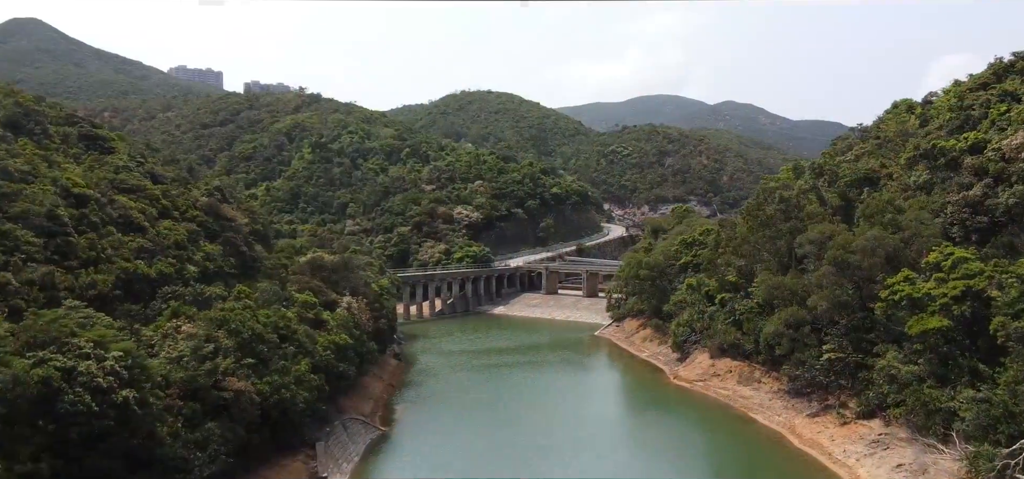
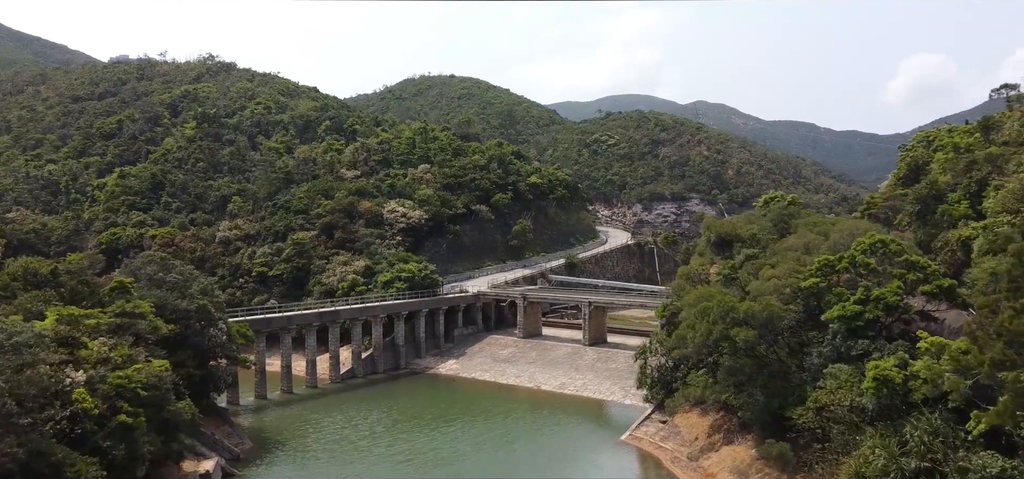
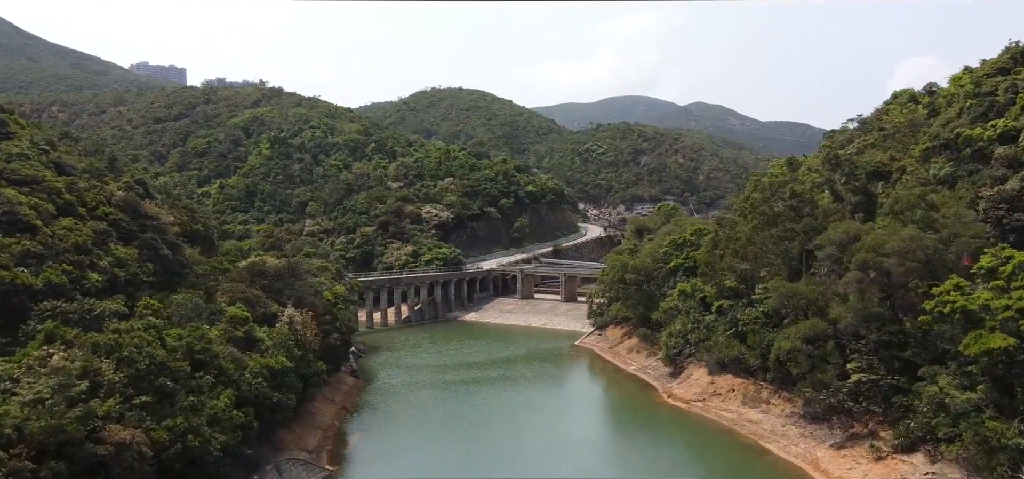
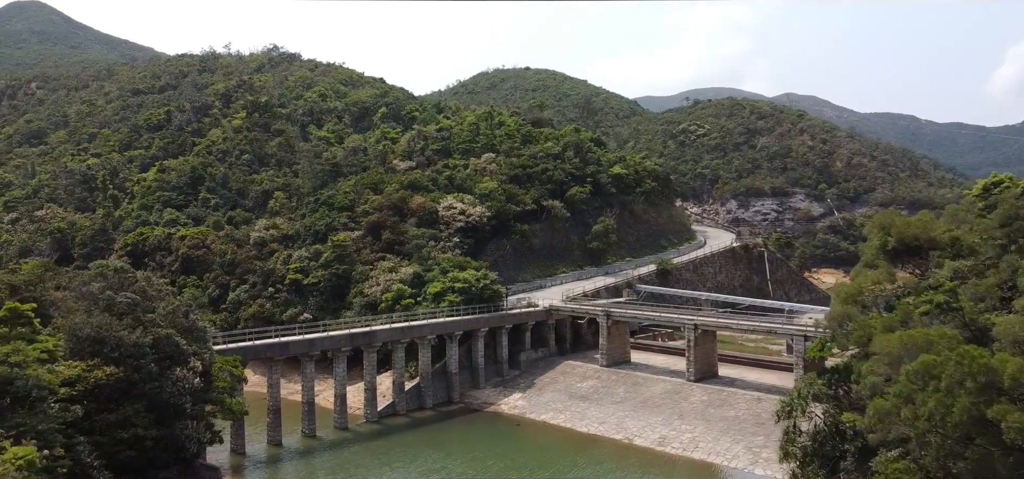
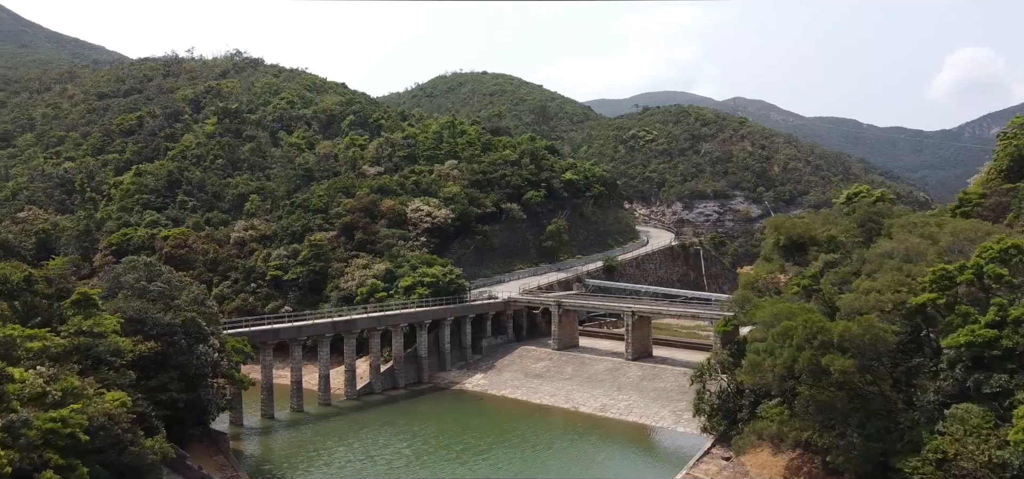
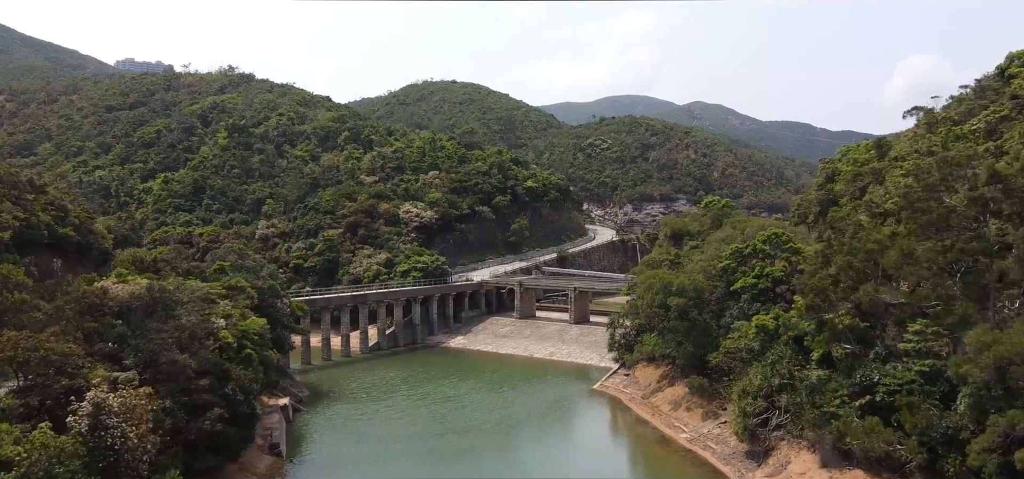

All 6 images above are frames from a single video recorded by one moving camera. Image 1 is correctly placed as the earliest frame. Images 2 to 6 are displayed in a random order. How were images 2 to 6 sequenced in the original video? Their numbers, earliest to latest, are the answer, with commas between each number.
3, 6, 2, 5, 4
